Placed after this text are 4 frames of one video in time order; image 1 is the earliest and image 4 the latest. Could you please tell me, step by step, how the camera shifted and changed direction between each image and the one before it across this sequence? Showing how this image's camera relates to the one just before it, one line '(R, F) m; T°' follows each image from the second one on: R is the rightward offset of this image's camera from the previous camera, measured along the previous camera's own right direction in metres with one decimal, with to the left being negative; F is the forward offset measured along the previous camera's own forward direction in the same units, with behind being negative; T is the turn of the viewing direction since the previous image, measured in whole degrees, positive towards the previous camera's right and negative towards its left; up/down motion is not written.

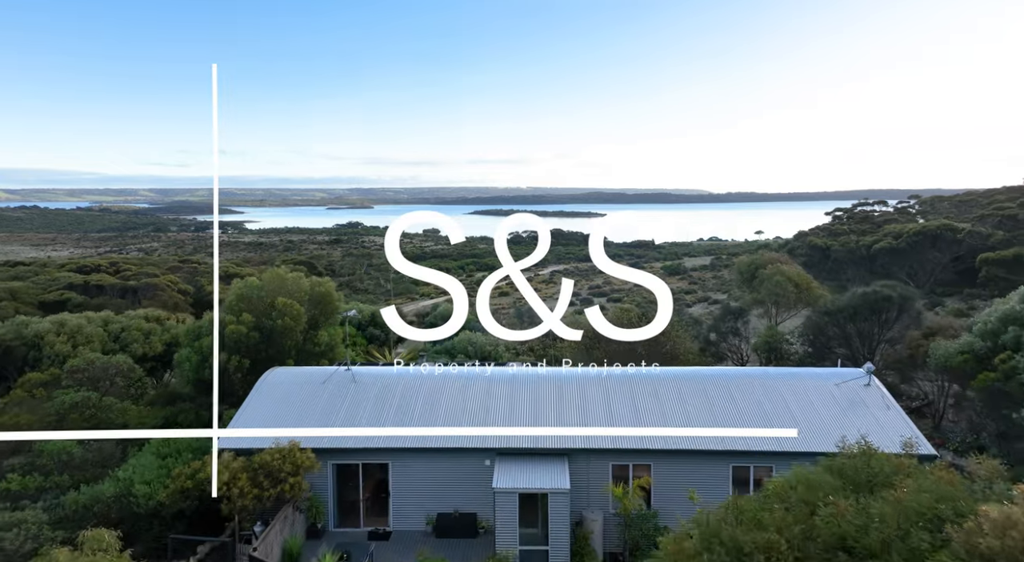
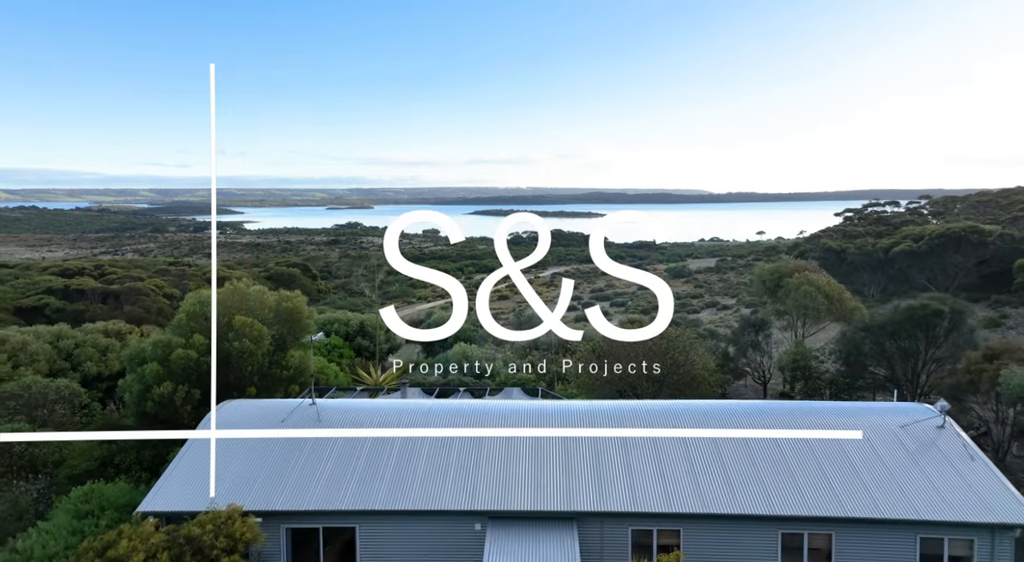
(0.0, +0.8) m; 0°
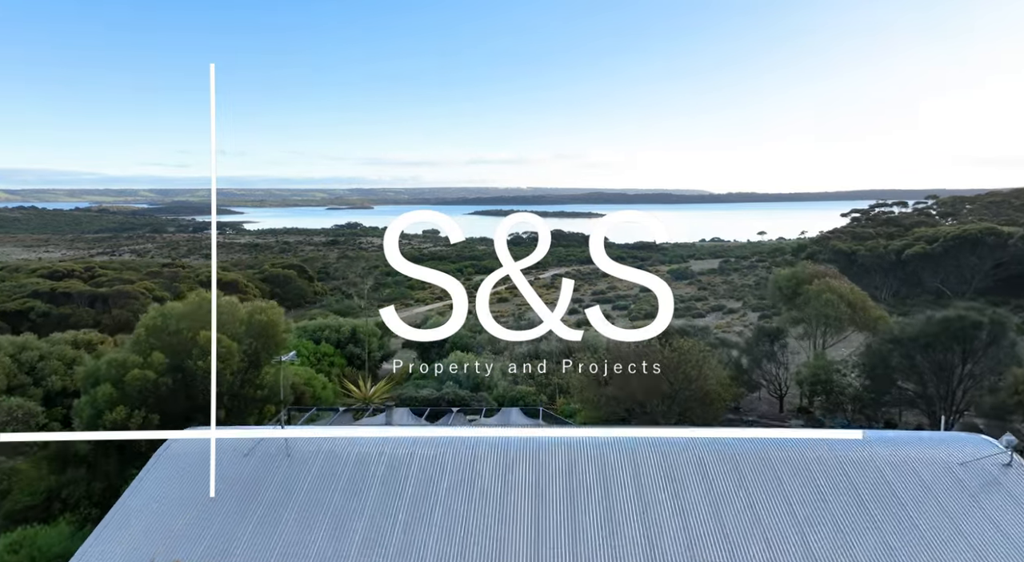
(0.0, +0.5) m; 0°
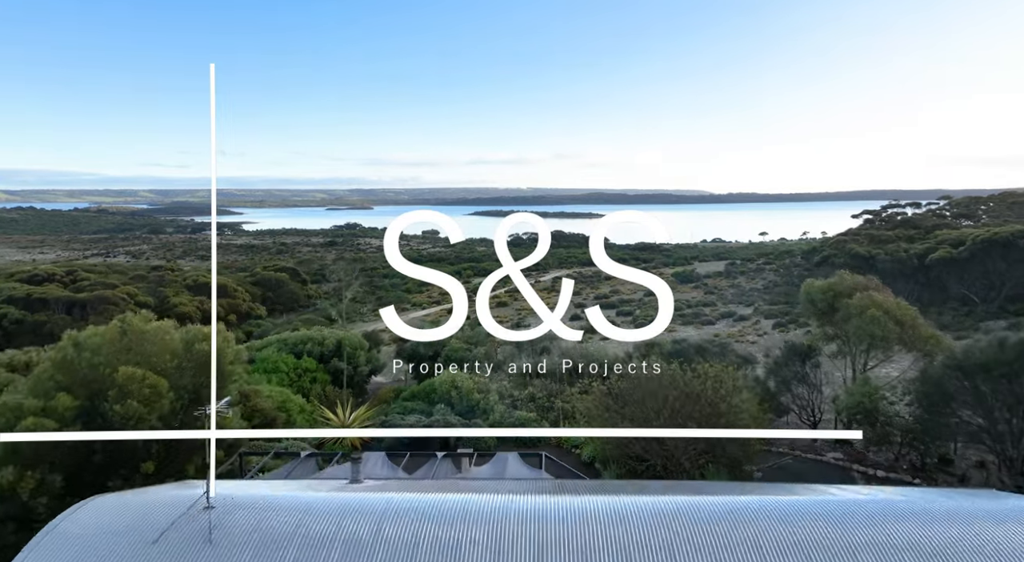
(0.0, +0.9) m; 0°
